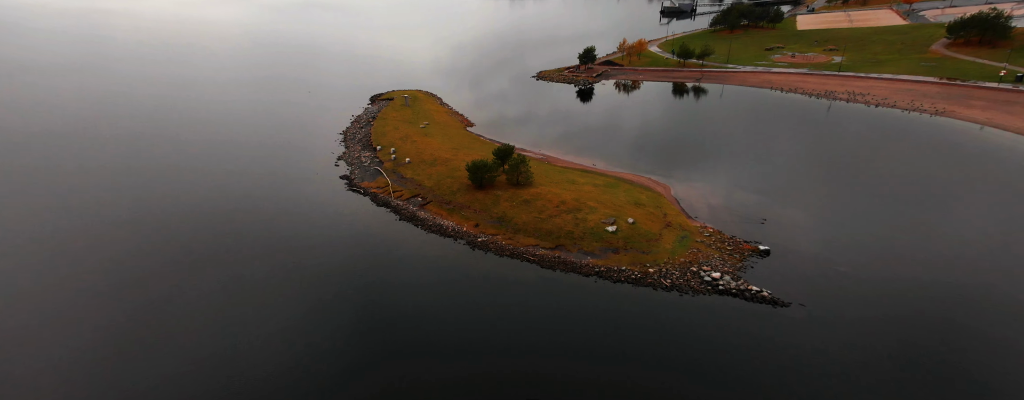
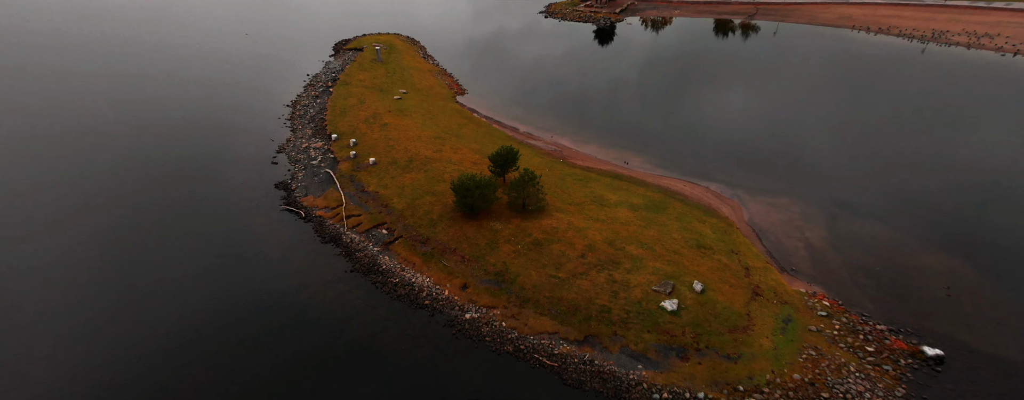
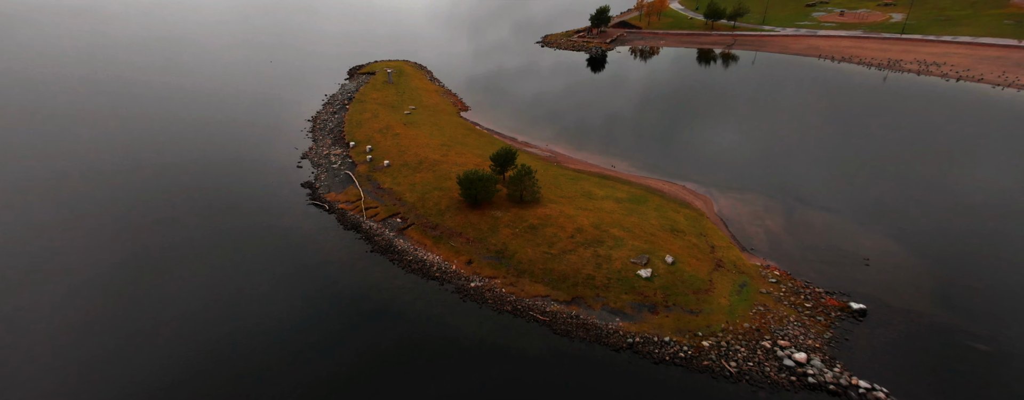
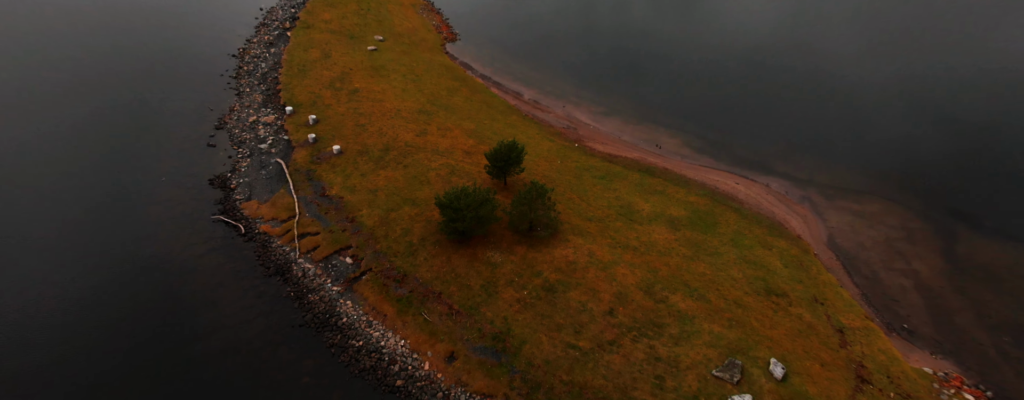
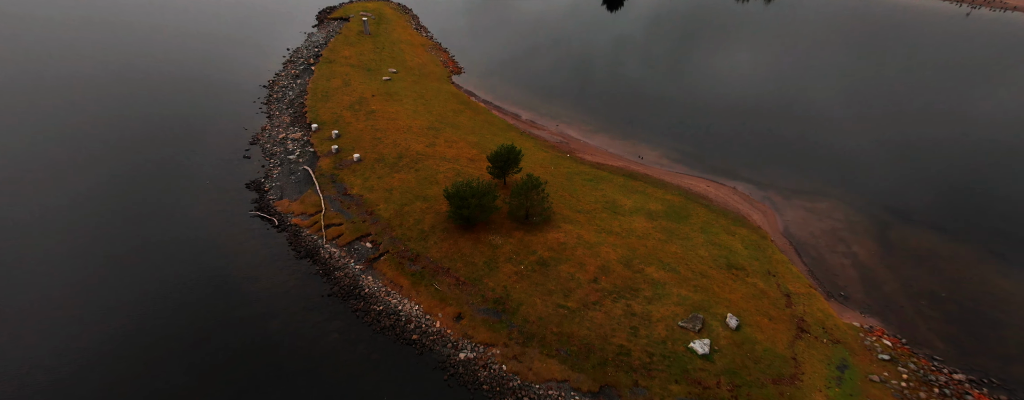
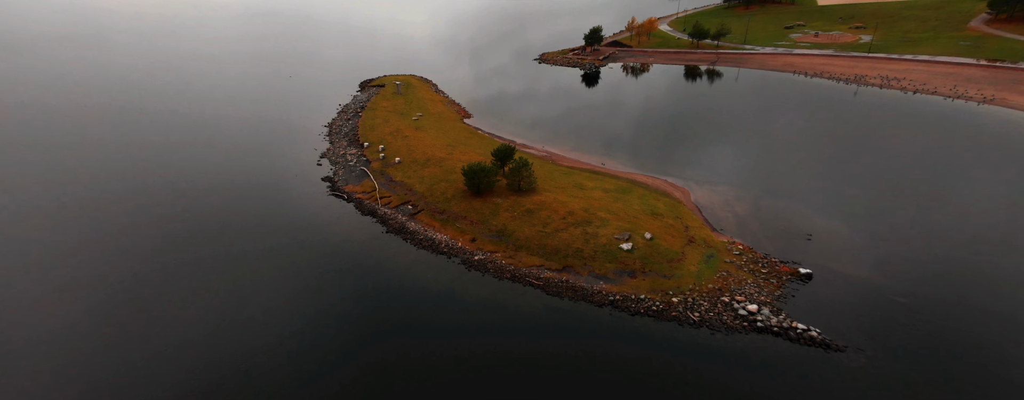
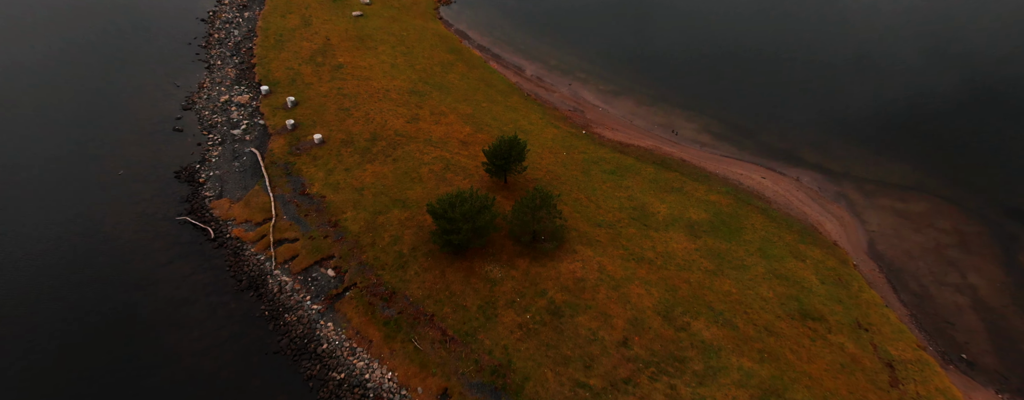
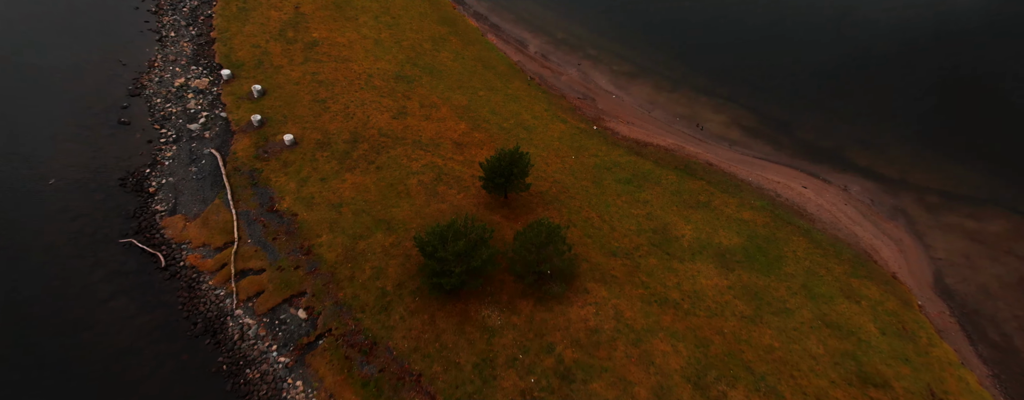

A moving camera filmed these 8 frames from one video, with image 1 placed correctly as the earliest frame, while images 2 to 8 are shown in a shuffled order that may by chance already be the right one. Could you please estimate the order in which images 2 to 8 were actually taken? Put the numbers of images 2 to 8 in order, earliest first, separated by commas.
6, 3, 2, 5, 4, 7, 8
